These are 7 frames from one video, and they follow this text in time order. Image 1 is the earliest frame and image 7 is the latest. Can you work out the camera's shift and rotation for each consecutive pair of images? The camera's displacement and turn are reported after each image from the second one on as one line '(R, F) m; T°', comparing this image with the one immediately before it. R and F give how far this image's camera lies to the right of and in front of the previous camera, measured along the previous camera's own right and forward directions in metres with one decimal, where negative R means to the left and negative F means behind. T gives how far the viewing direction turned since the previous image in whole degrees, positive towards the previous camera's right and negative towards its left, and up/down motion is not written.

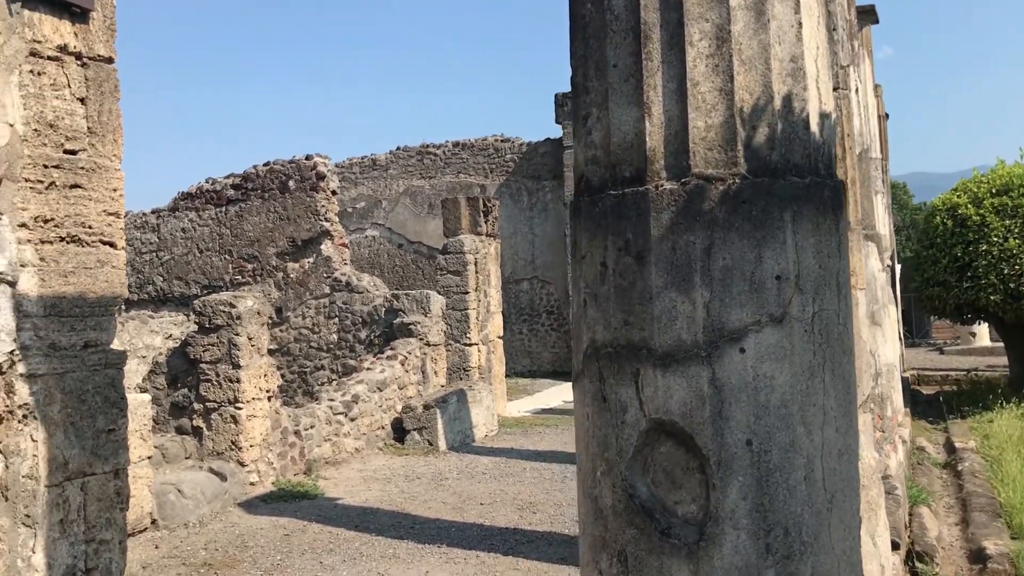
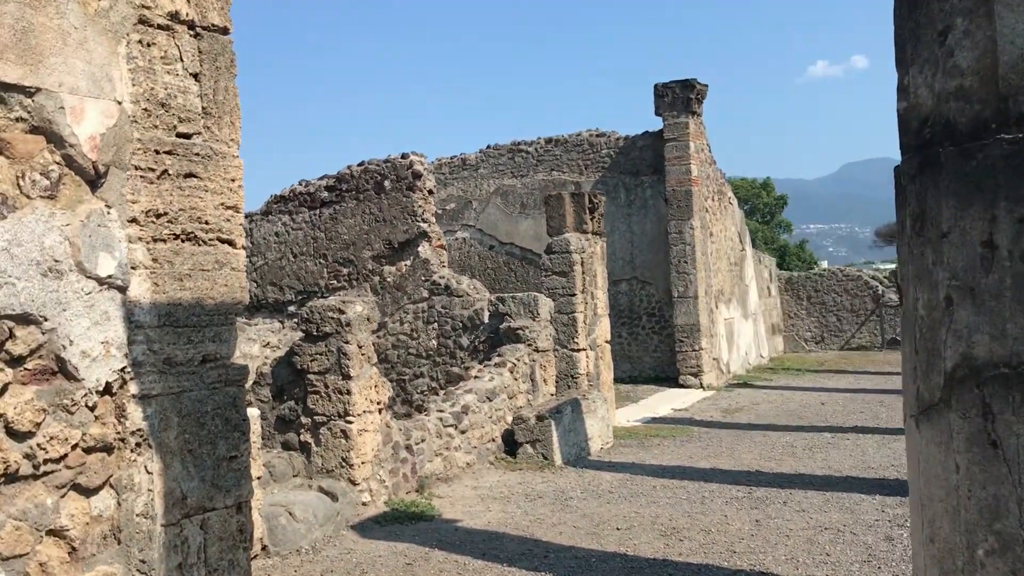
(-0.4, +0.6) m; -4°
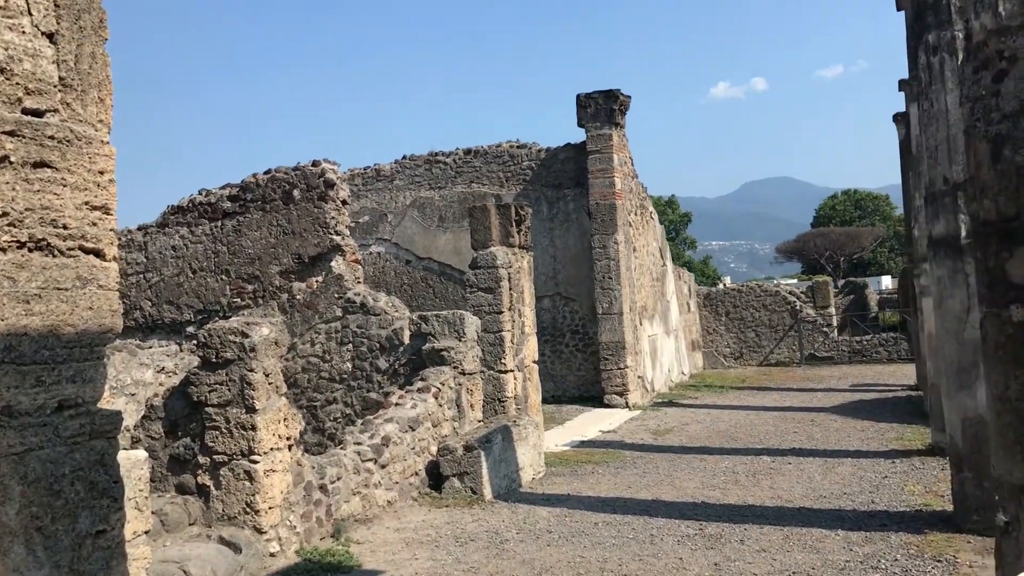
(-0.1, +0.6) m; +5°
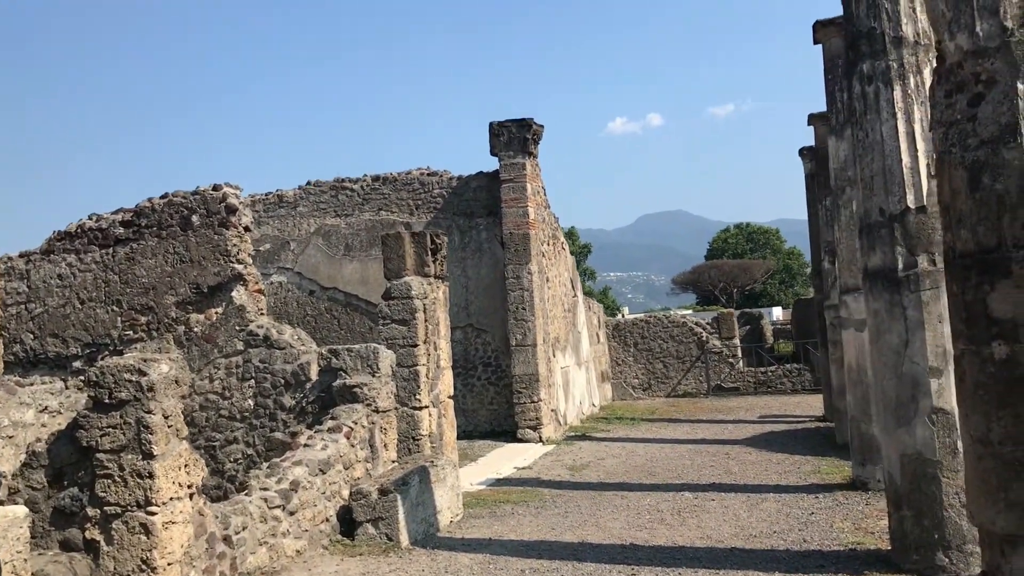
(-0.1, +0.3) m; +6°
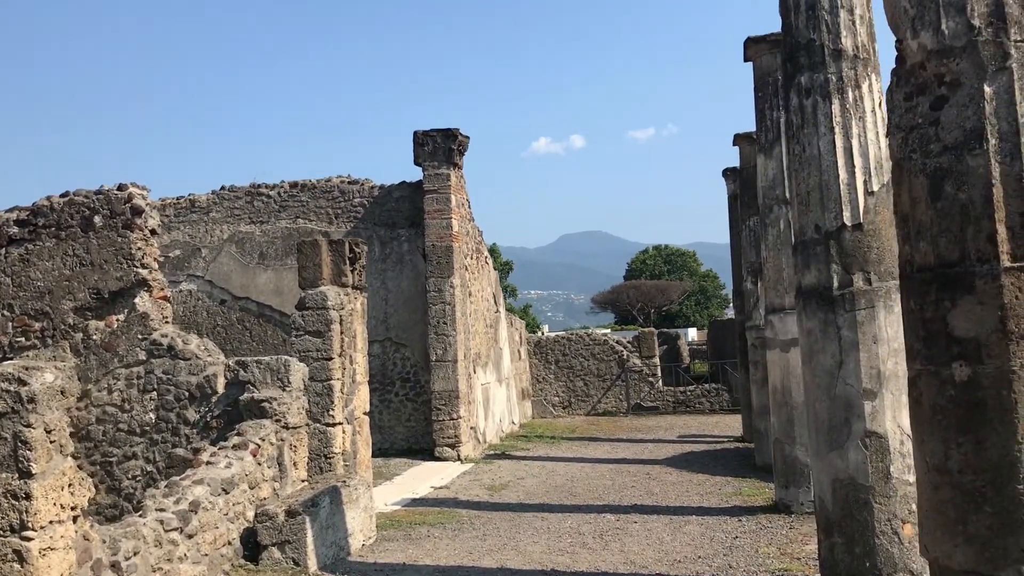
(0.0, +0.3) m; +5°
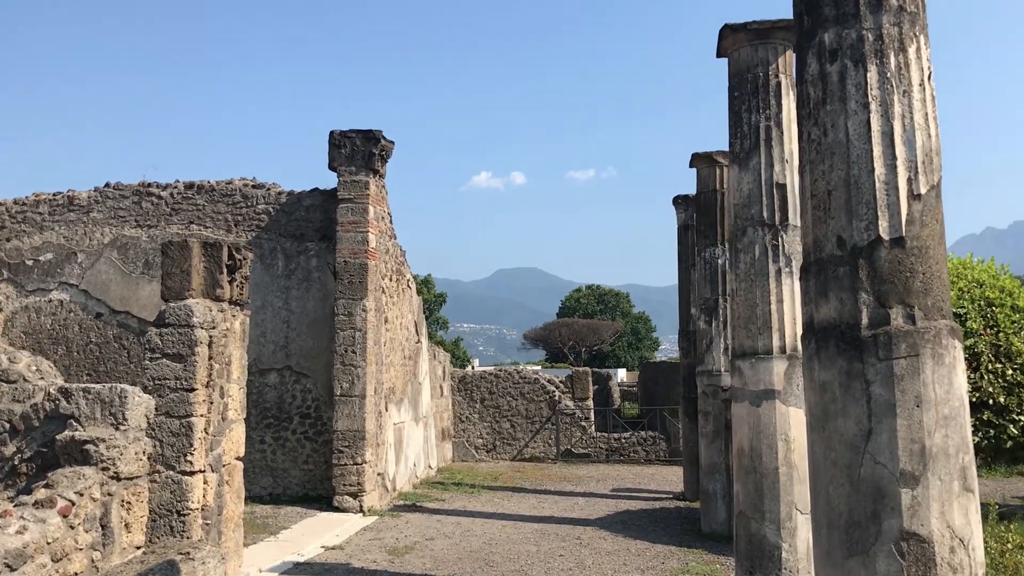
(+0.1, +1.5) m; +4°
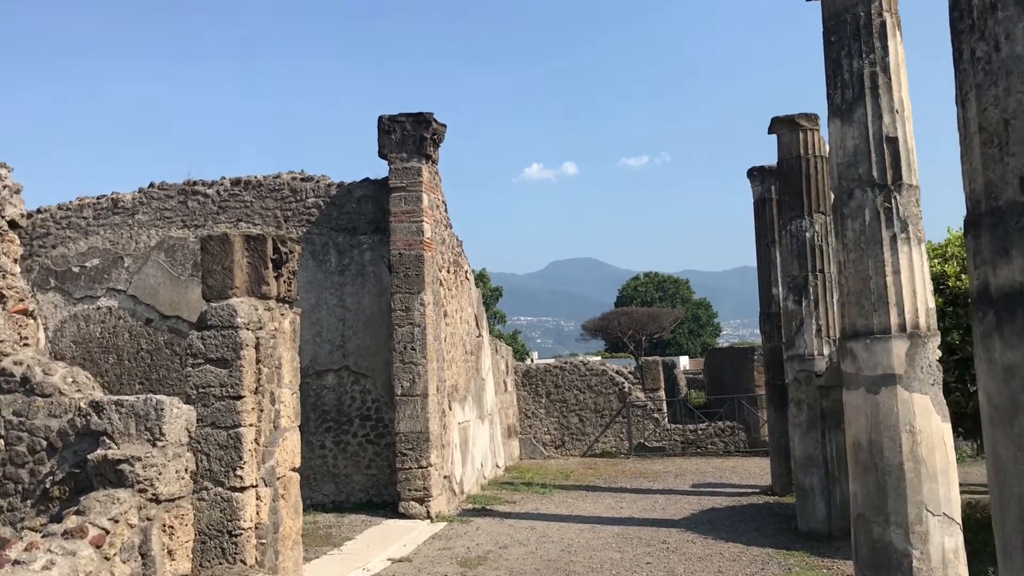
(-0.1, +0.7) m; -3°
